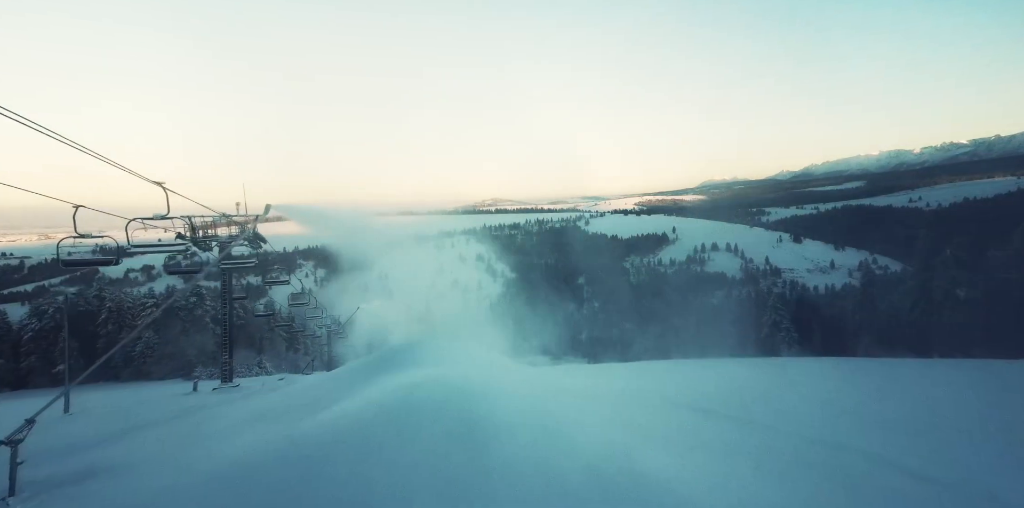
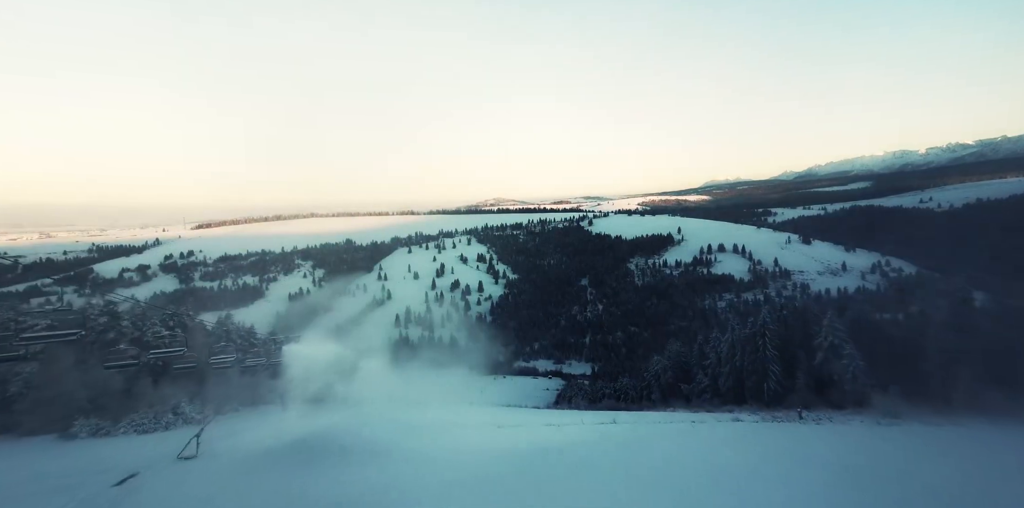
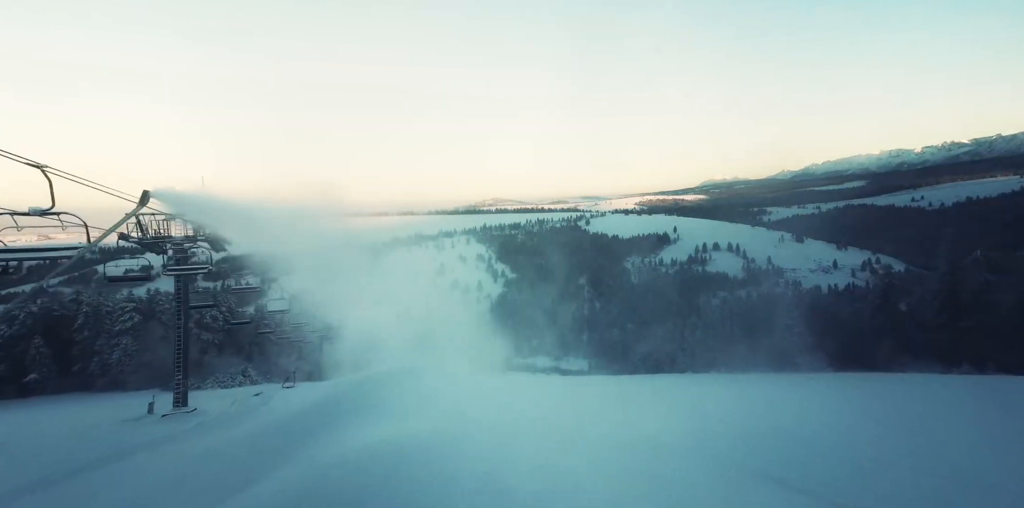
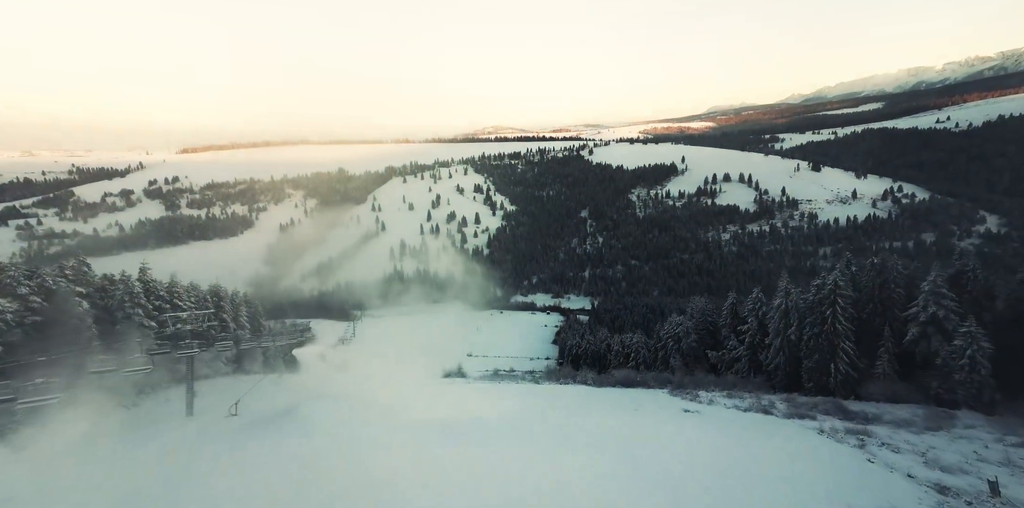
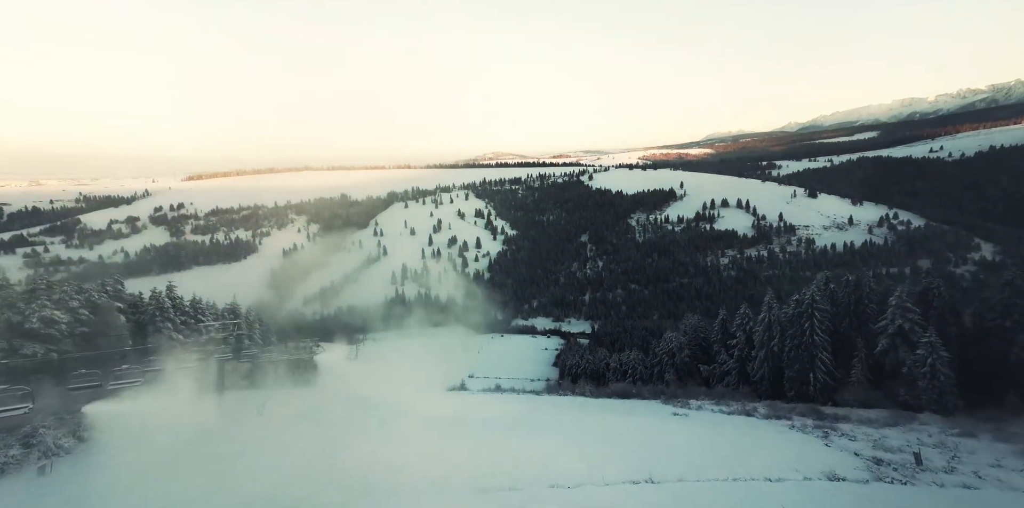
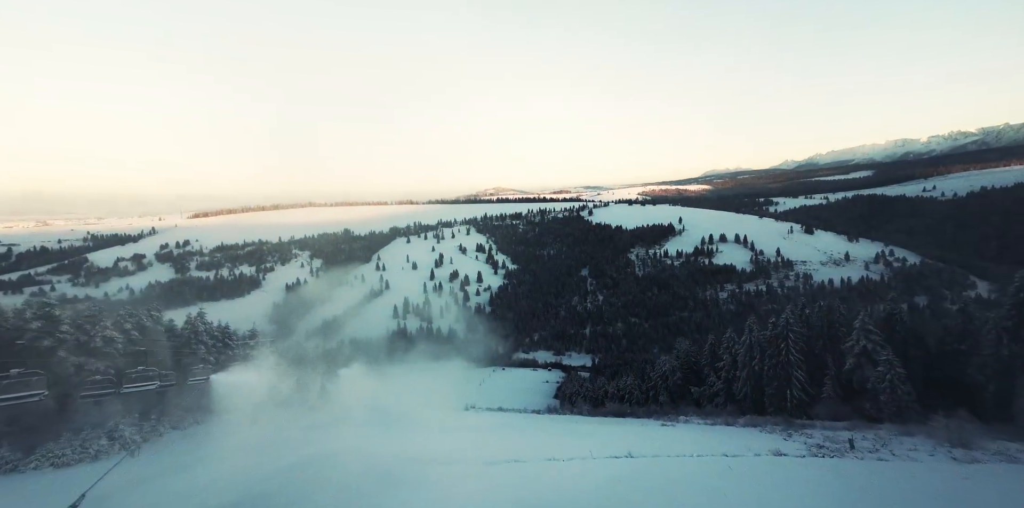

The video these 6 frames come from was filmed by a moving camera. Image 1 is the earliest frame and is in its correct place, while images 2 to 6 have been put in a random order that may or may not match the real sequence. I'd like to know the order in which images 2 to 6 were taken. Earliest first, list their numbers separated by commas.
3, 2, 6, 5, 4
